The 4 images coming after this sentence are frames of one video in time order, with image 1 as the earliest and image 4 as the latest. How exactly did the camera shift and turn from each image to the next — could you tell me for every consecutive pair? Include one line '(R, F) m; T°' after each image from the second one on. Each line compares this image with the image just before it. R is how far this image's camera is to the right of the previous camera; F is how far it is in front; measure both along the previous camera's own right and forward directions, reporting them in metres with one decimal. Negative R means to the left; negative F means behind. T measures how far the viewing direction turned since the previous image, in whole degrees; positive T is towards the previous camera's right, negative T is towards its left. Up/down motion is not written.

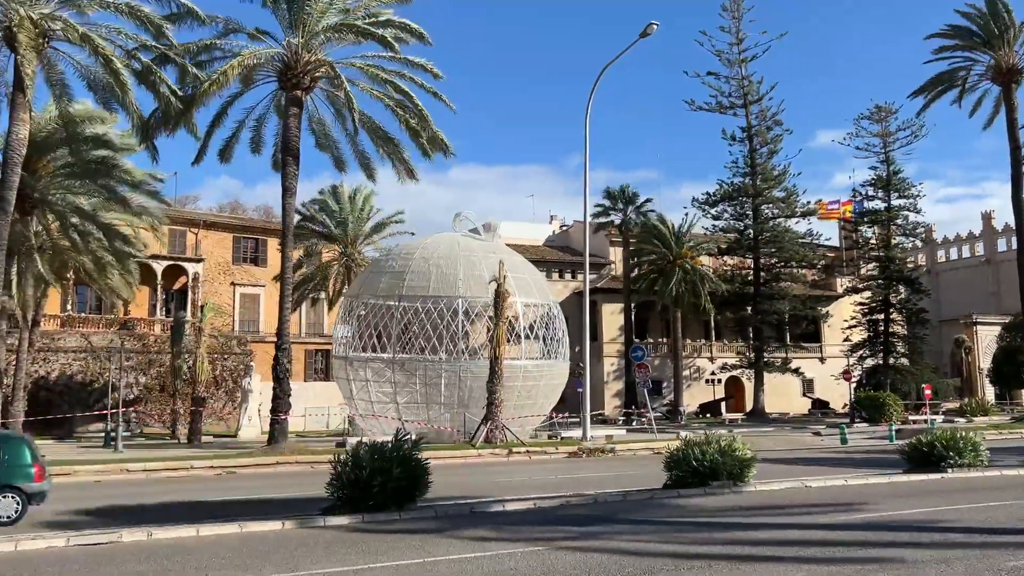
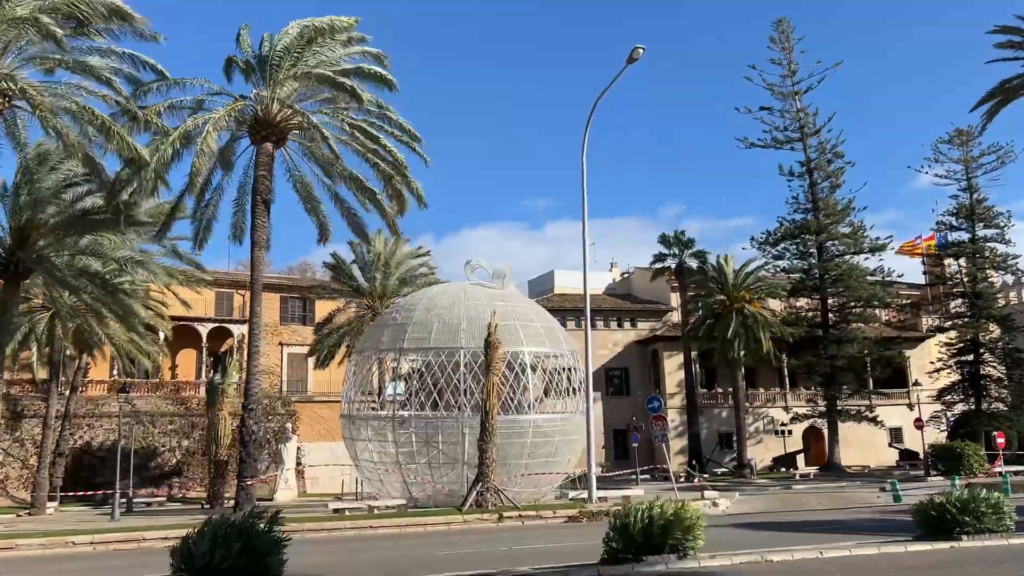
(+2.1, +1.3) m; -6°
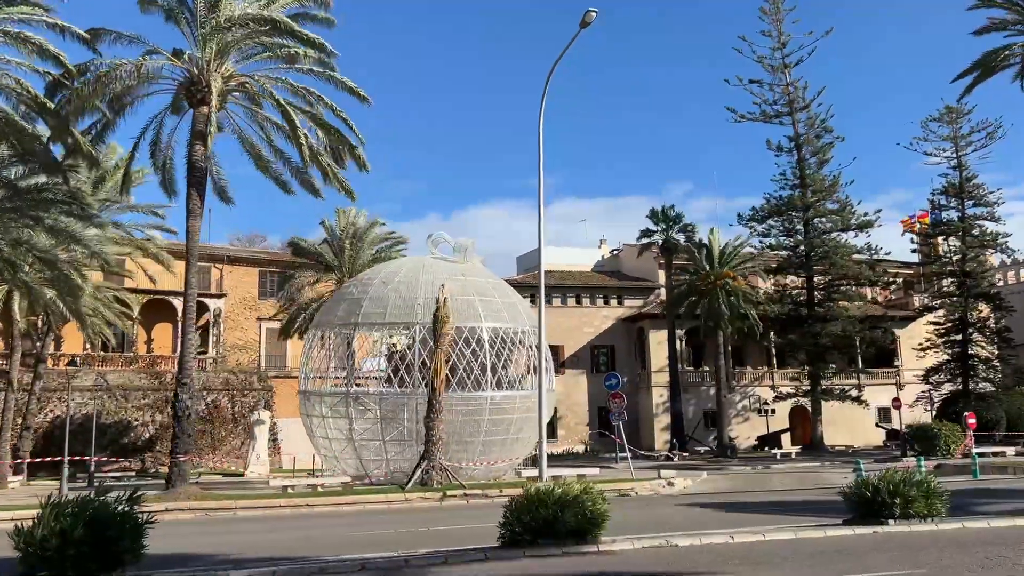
(+1.1, +0.5) m; 0°
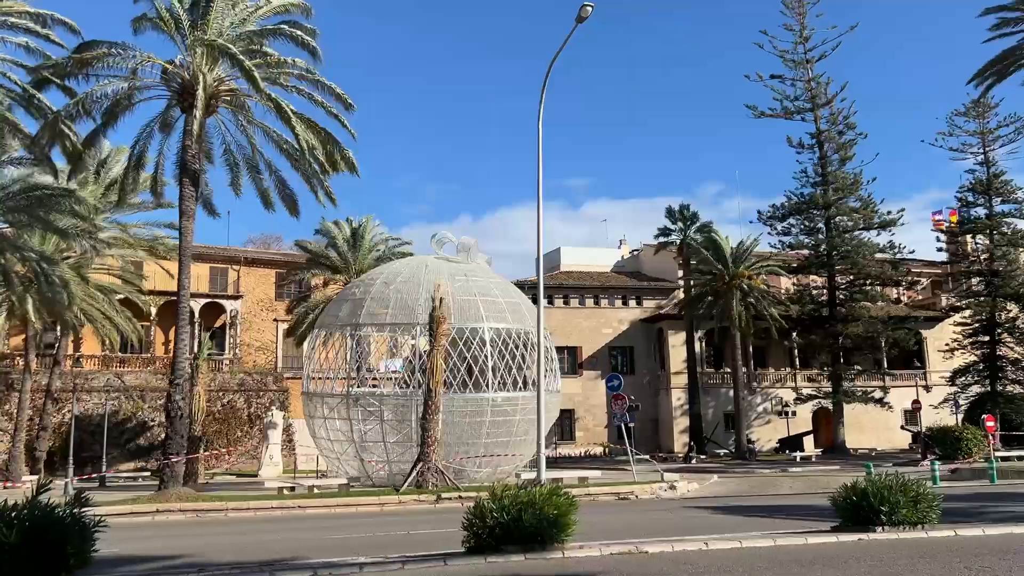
(+0.6, +0.2) m; -2°
